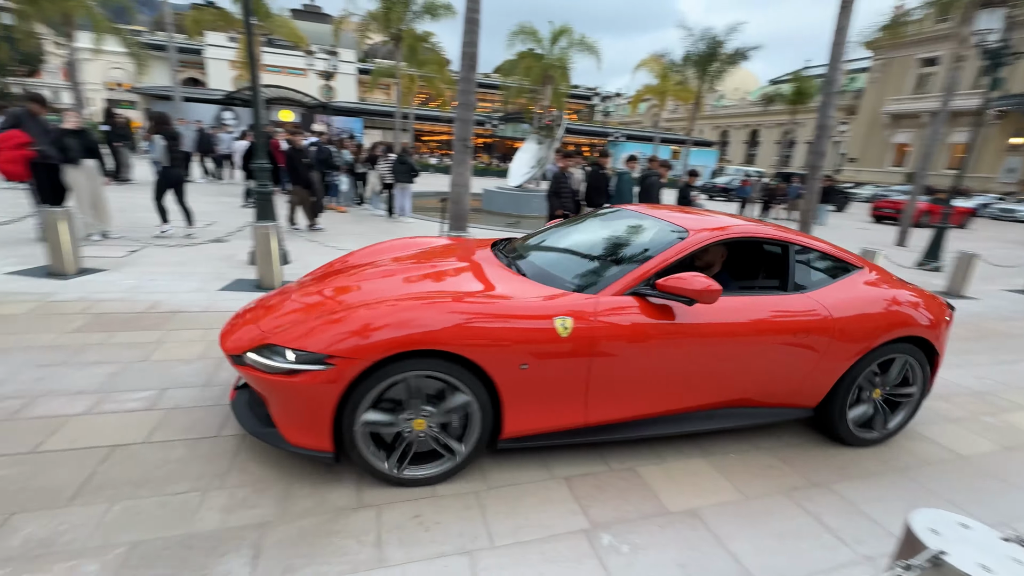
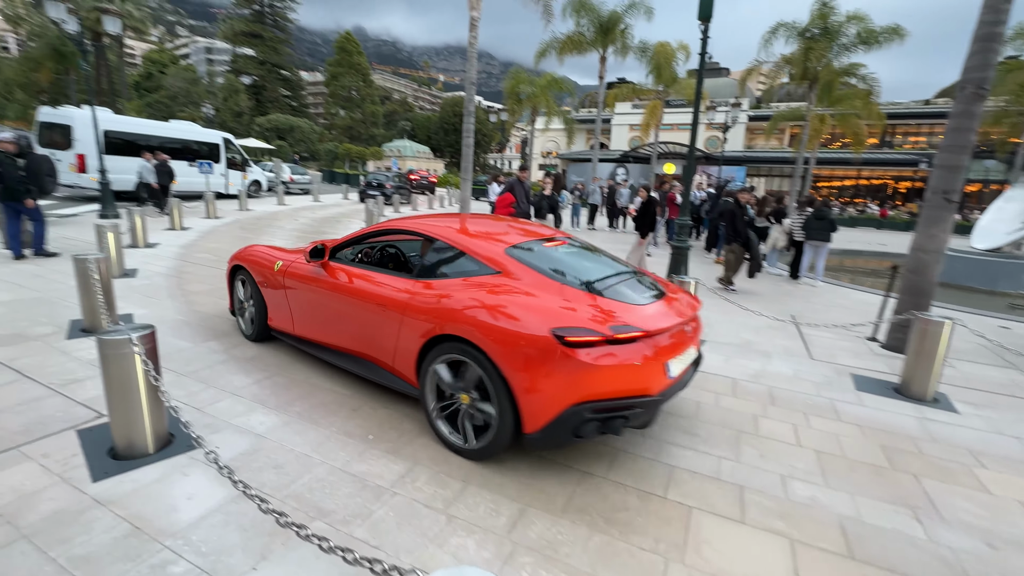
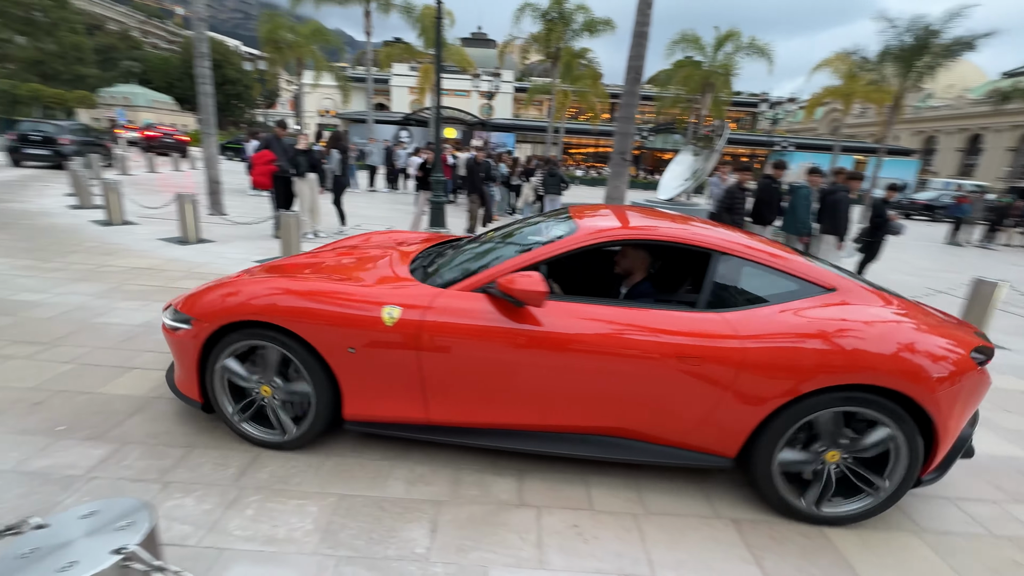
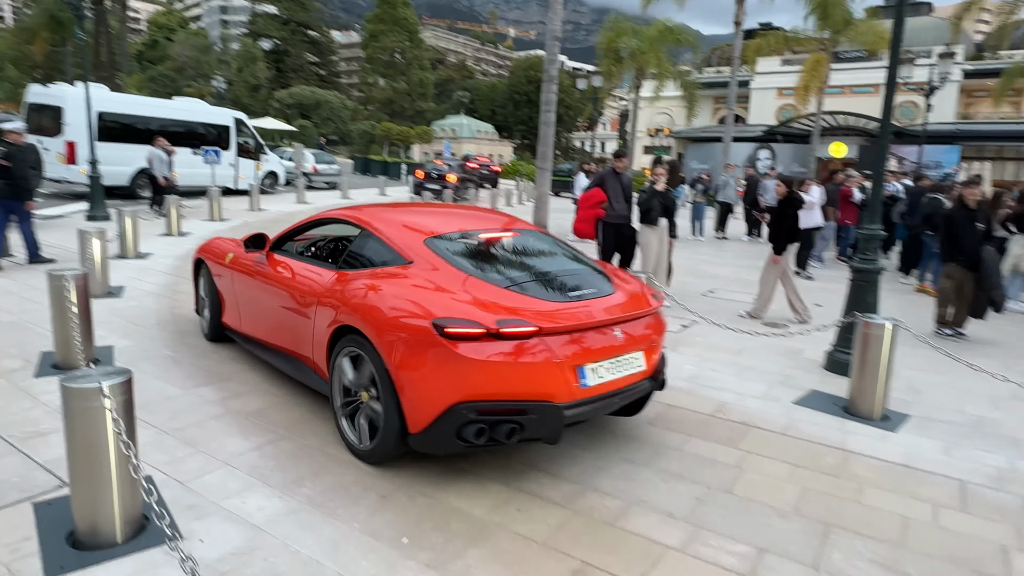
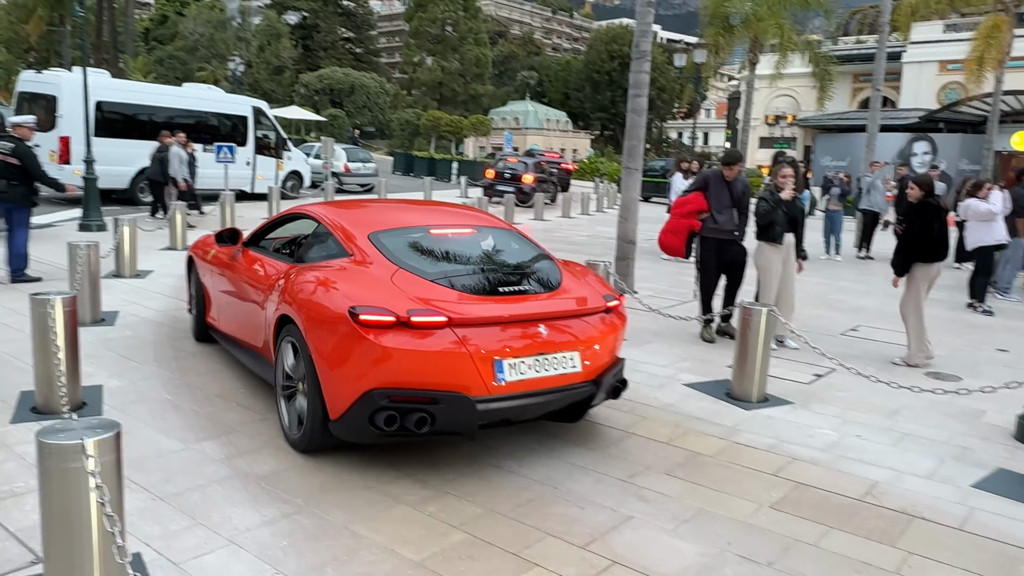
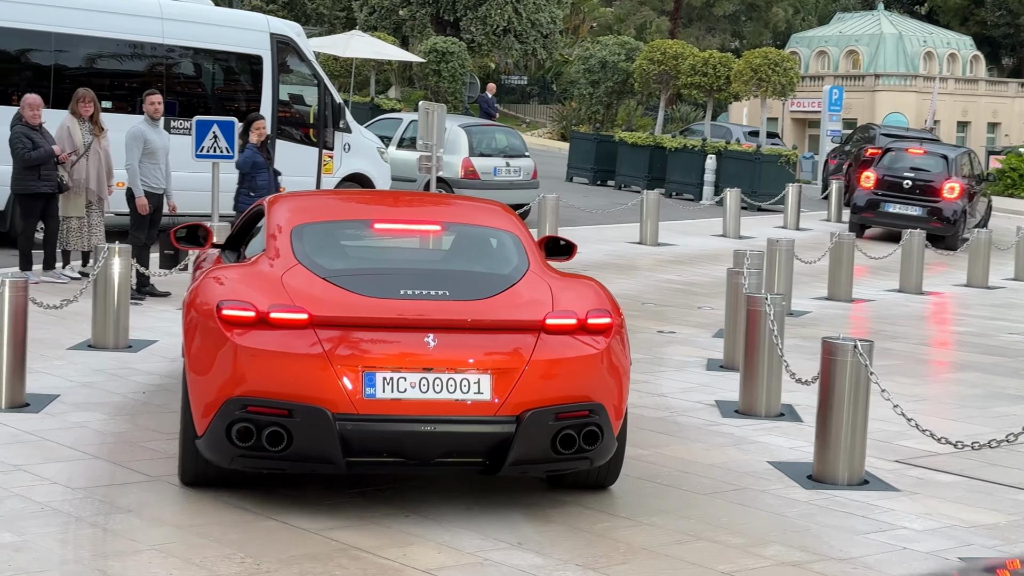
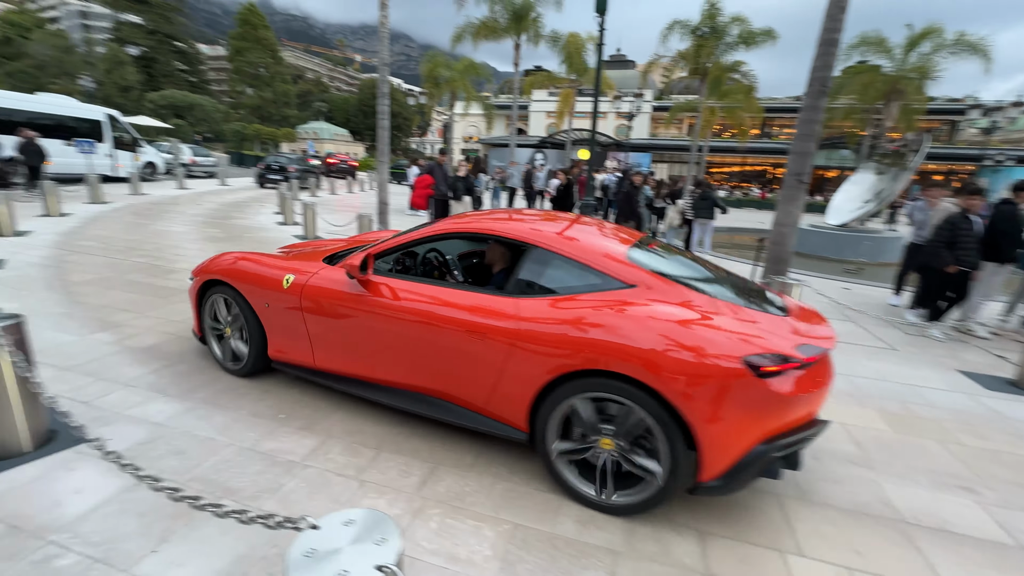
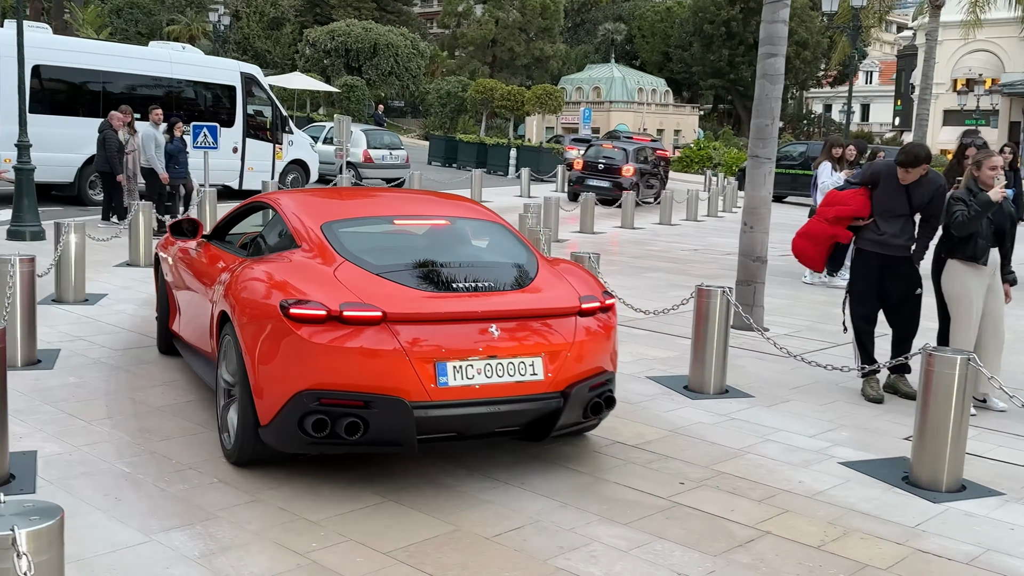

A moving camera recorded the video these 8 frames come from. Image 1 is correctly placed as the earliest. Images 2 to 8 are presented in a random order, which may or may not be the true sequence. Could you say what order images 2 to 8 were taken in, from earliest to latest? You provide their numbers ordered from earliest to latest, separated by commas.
3, 7, 2, 4, 5, 8, 6
